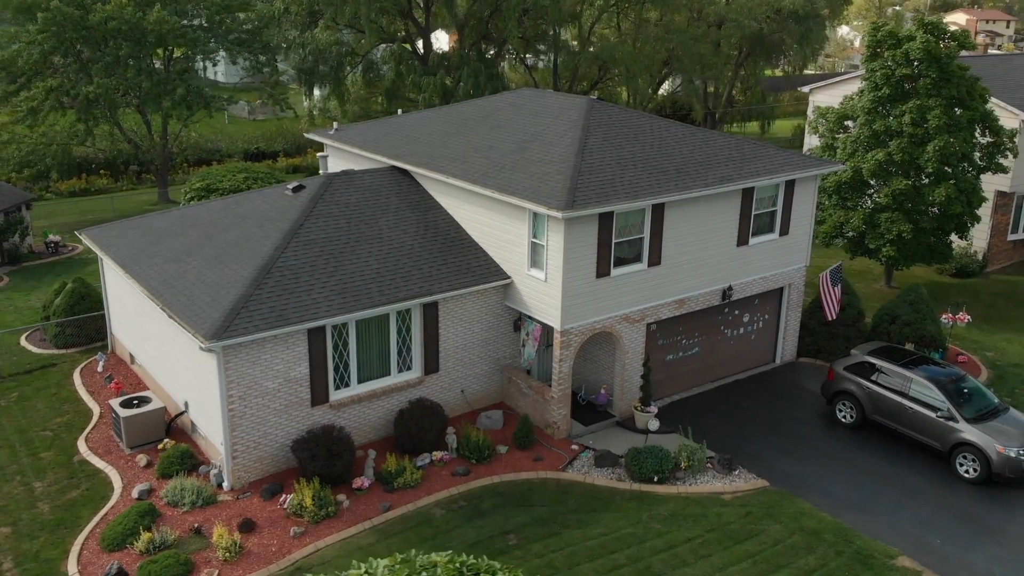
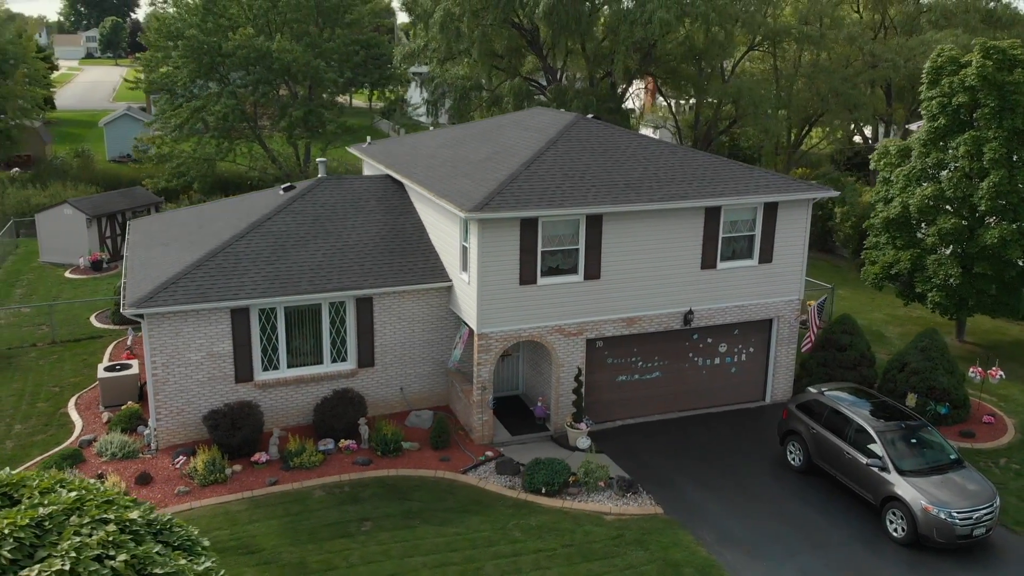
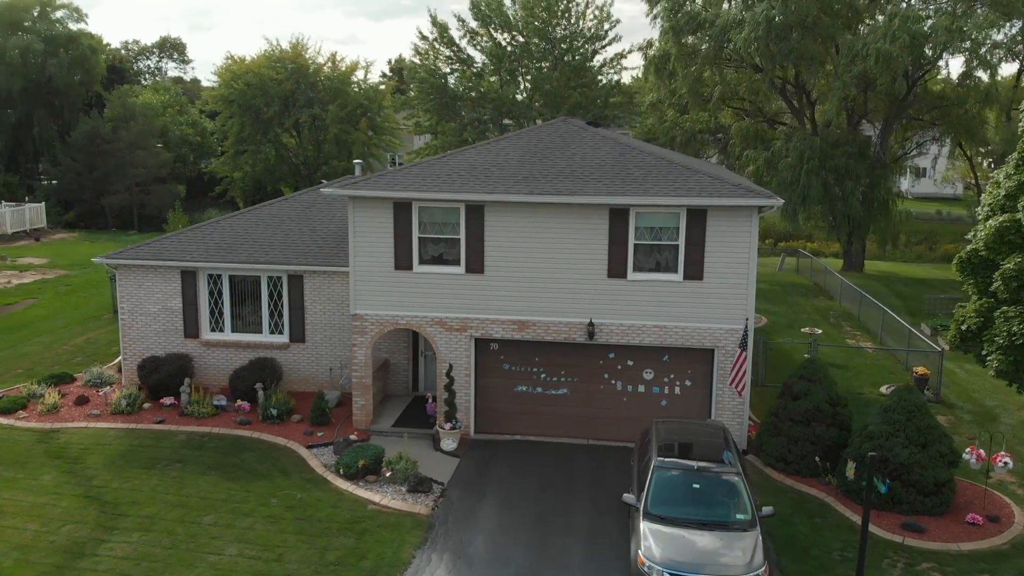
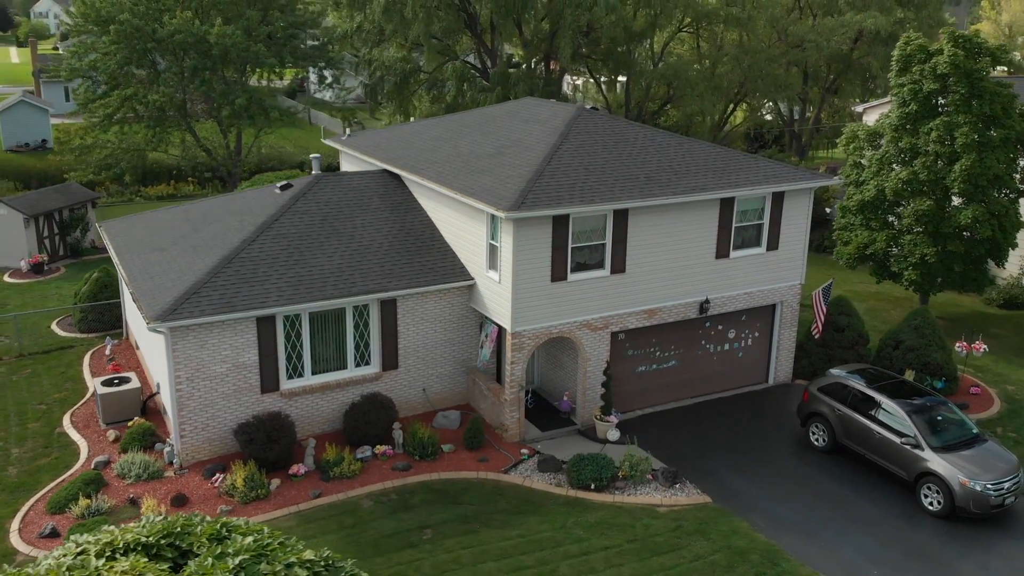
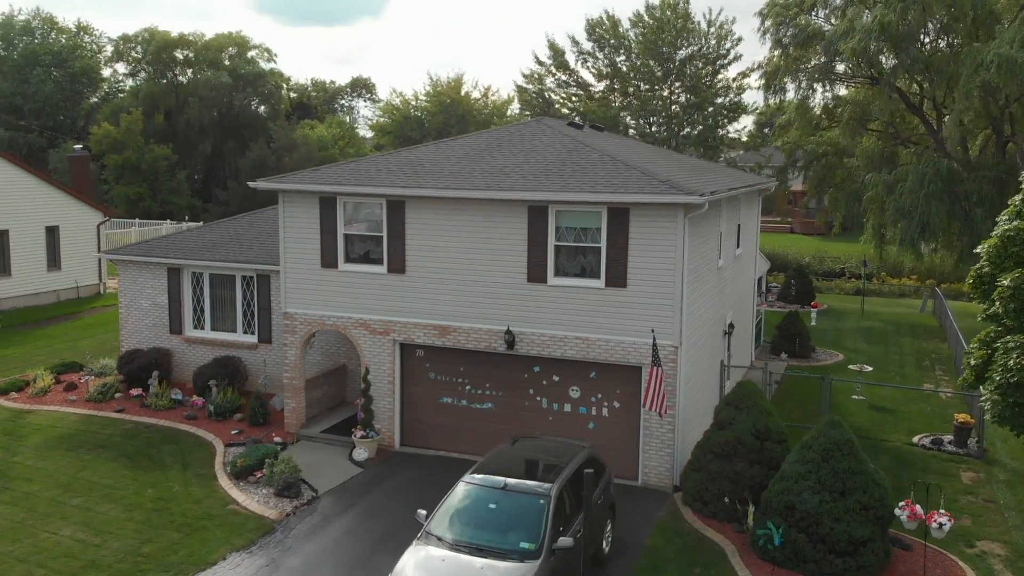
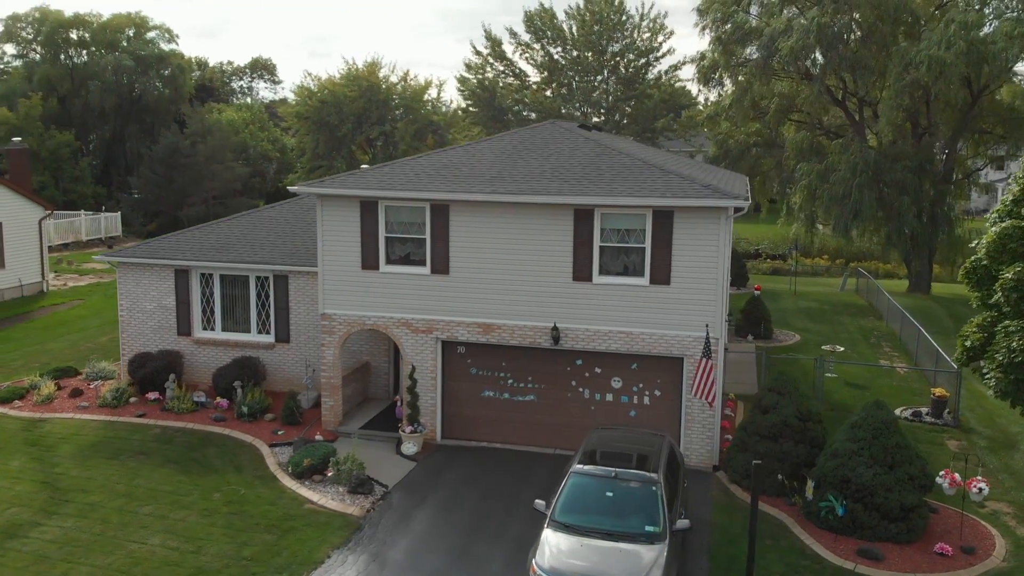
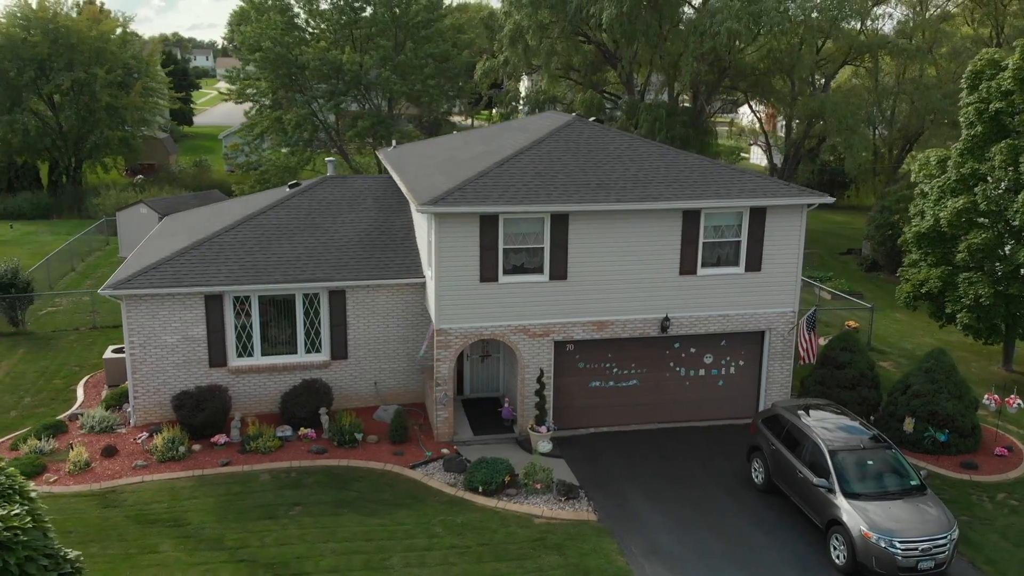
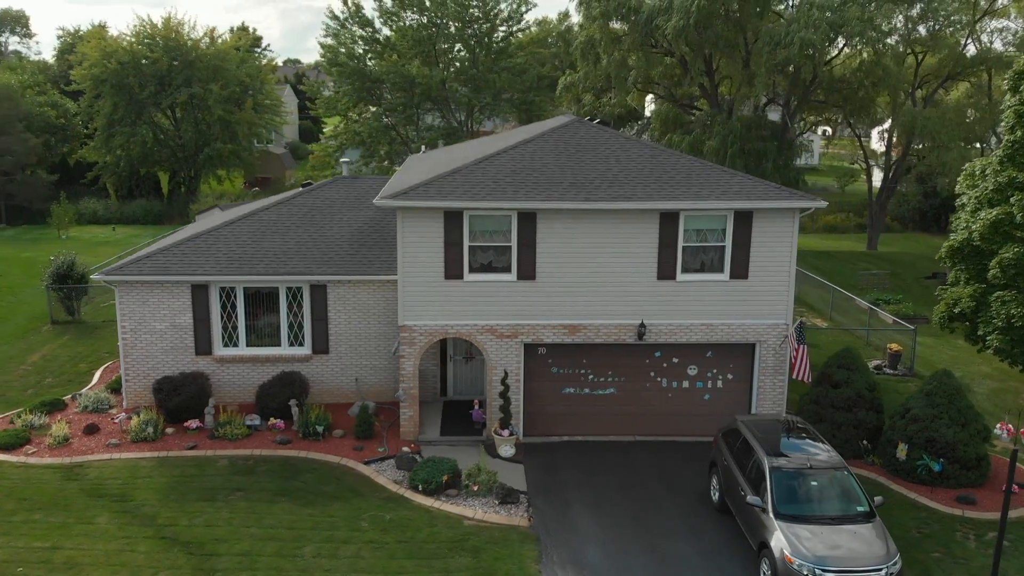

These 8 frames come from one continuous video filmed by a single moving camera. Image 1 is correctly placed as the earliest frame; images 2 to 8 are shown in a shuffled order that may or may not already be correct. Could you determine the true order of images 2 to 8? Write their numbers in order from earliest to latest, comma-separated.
4, 2, 7, 8, 3, 6, 5
